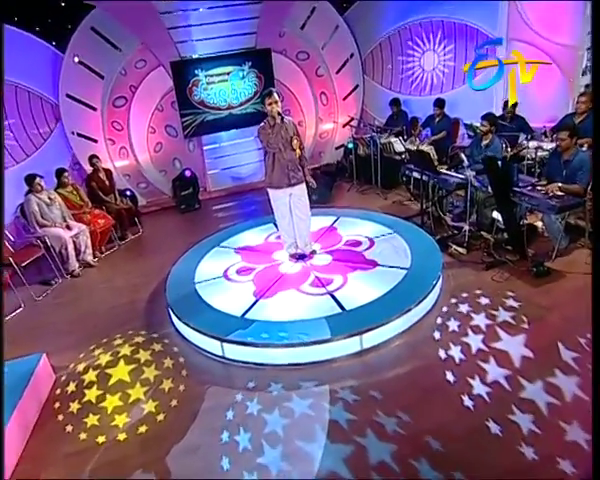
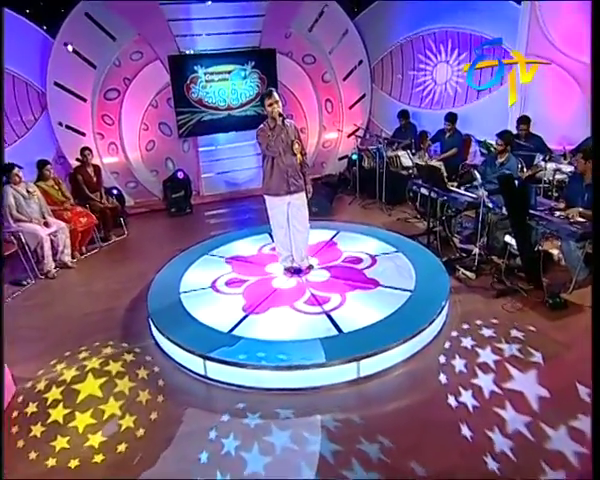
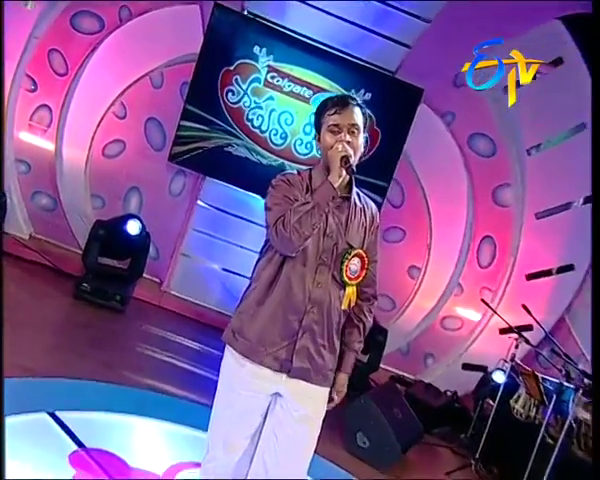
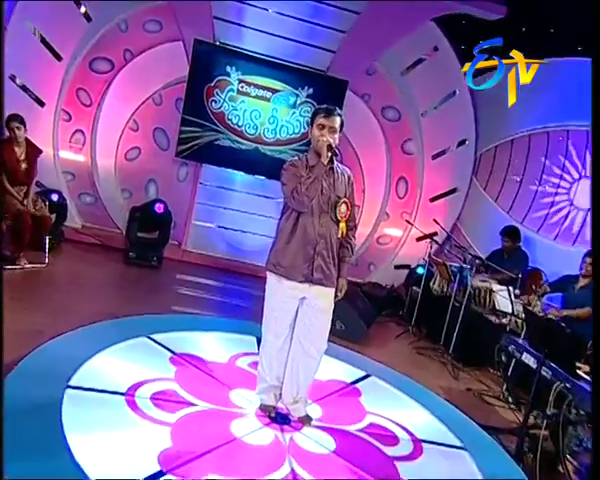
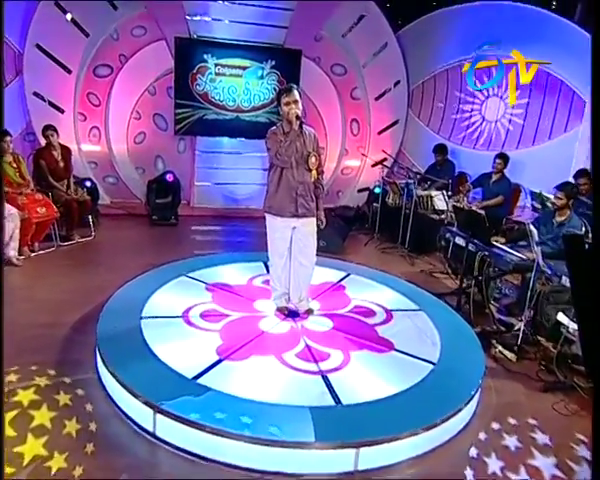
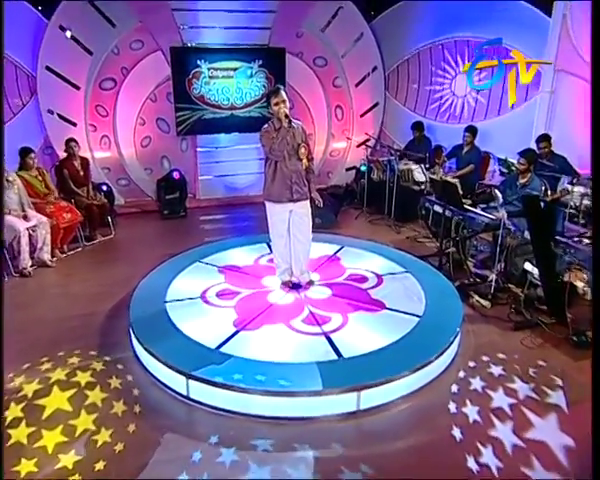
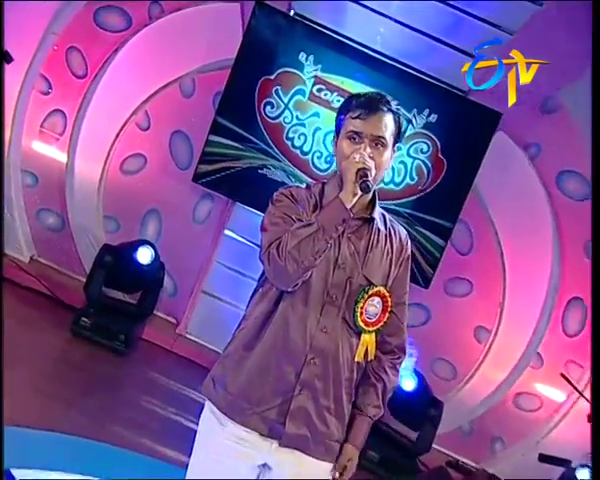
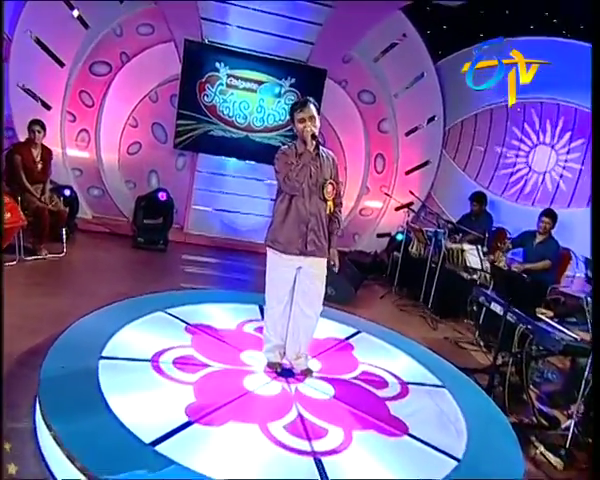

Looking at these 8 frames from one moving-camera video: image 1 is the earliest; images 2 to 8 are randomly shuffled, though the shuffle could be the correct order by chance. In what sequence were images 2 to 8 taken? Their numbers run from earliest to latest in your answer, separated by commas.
2, 6, 5, 8, 4, 3, 7
